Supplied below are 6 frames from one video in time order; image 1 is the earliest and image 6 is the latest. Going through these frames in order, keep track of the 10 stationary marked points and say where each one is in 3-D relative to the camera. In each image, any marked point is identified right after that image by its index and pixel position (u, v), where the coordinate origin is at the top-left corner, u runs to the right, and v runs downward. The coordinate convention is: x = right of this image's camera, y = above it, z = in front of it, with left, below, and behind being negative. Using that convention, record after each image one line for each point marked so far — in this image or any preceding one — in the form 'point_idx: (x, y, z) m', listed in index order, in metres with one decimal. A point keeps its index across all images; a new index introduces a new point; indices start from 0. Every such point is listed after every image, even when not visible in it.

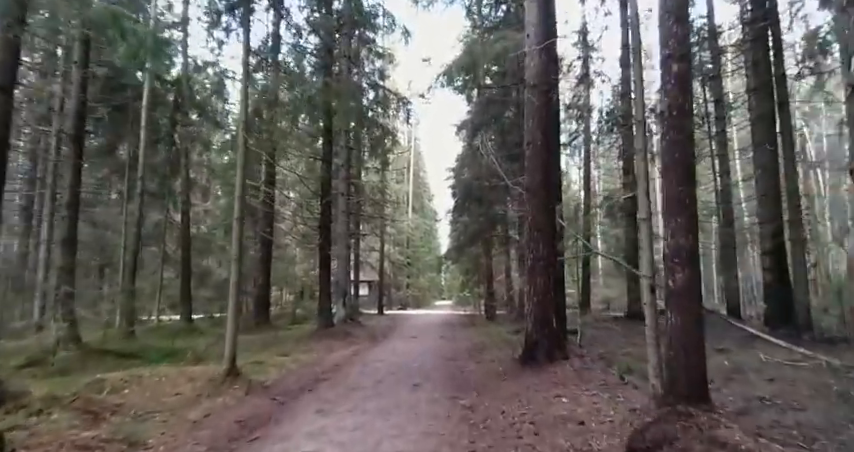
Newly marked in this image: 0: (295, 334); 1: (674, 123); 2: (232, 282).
0: (-3.6, -2.9, +12.6) m
1: (+2.1, +0.9, +3.9) m
2: (-2.6, -0.7, +6.1) m
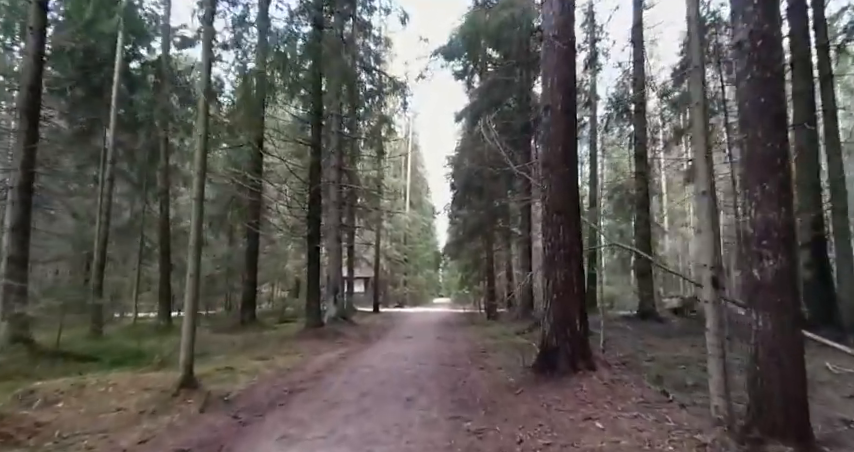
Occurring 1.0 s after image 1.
0: (-3.6, -2.7, +11.6) m
1: (+2.0, +1.0, +2.9) m
2: (-2.6, -0.5, +5.1) m
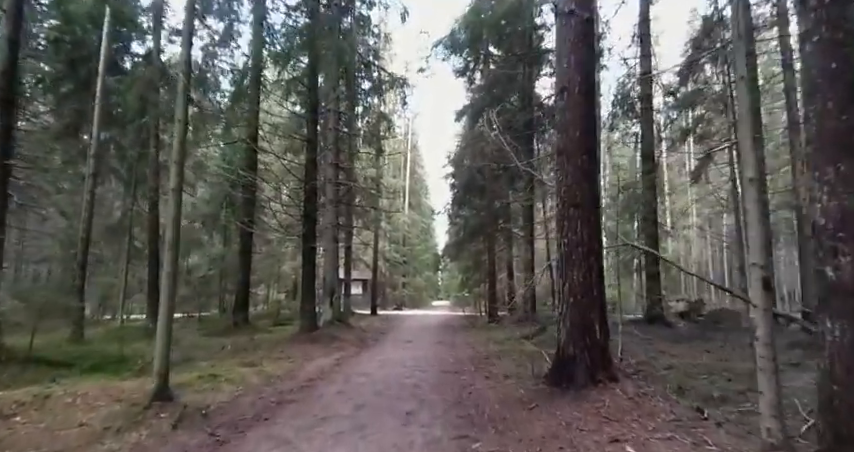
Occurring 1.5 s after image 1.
0: (-3.6, -2.6, +11.1) m
1: (+2.1, +1.1, +2.4) m
2: (-2.6, -0.5, +4.6) m
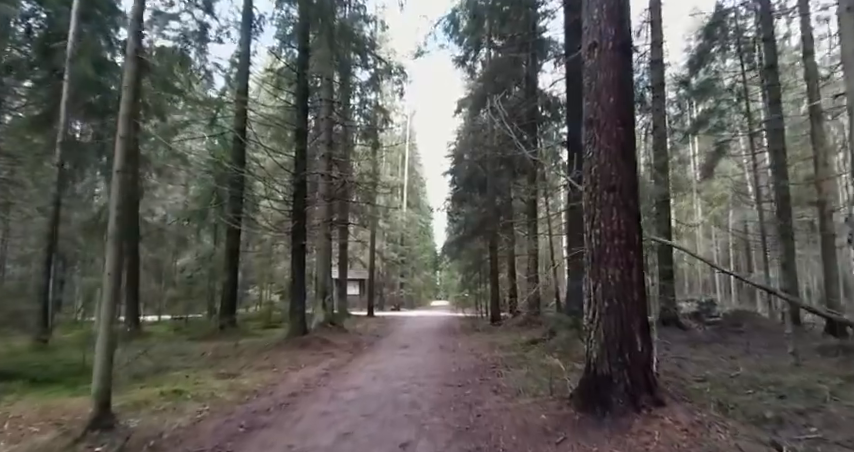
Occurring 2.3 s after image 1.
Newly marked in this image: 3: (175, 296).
0: (-3.7, -2.6, +10.2) m
1: (+2.1, +1.2, +1.6) m
2: (-2.6, -0.4, +3.8) m
3: (-9.1, -2.5, +16.9) m
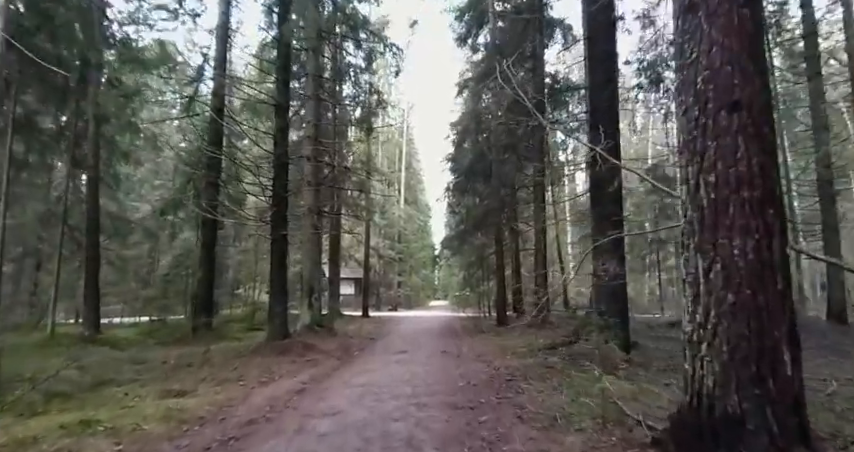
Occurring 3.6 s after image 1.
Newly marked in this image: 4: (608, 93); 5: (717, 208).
0: (-3.7, -2.3, +8.9) m
1: (+2.1, +1.4, +0.3) m
2: (-2.6, -0.1, +2.4) m
3: (-9.1, -2.3, +15.5) m
4: (+3.0, +2.2, +7.7) m
5: (+1.3, +0.1, +2.1) m
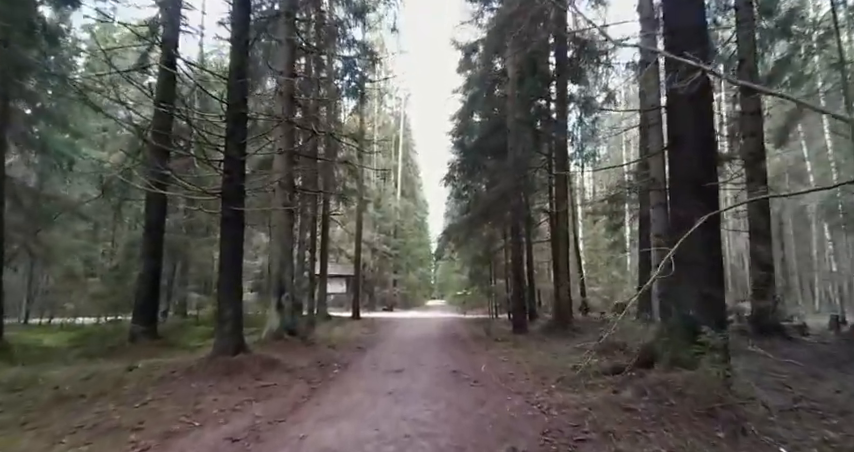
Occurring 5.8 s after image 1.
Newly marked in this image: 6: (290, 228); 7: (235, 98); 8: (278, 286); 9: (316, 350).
0: (-3.6, -1.9, +6.5) m
1: (+2.2, +1.8, -2.0) m
2: (-2.5, +0.2, +0.1) m
3: (-9.1, -1.9, +13.1) m
4: (+3.1, +2.5, +5.4) m
5: (+1.4, +0.4, -0.2) m
6: (-2.8, -0.1, +9.4) m
7: (-2.9, +1.9, +7.2) m
8: (-2.9, -1.1, +9.1) m
9: (-2.0, -2.2, +8.5) m
